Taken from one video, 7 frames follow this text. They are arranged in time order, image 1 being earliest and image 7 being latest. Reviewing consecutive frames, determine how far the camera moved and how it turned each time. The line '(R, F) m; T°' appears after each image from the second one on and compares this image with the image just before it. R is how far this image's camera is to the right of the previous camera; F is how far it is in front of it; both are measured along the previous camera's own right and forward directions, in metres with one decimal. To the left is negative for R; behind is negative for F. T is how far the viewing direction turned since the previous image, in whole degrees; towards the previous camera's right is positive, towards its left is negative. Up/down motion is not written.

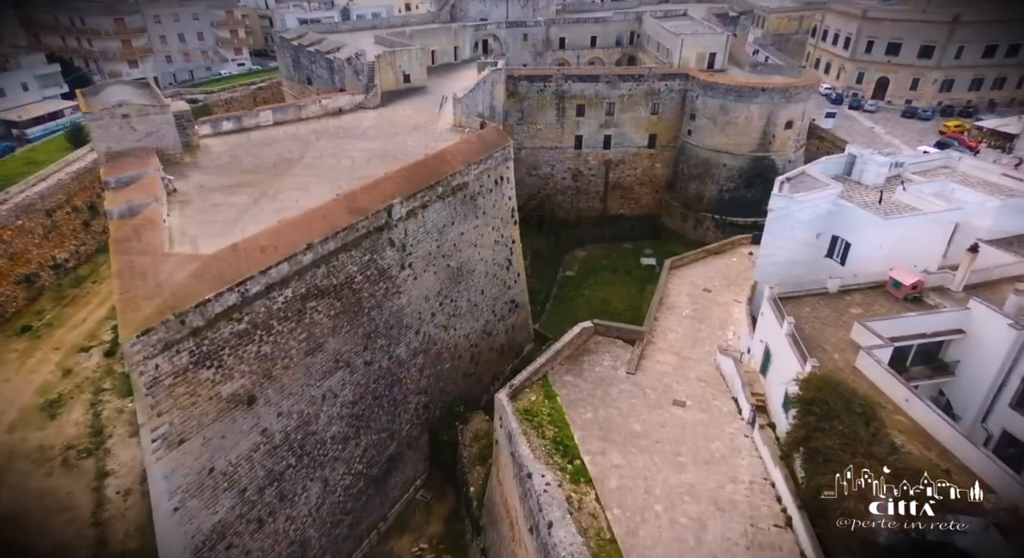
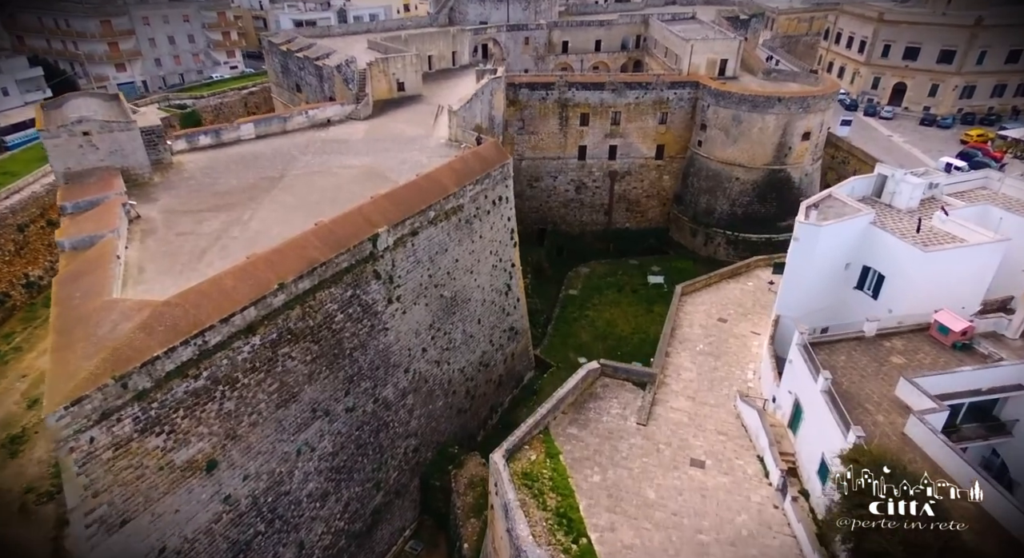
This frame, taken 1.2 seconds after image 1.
(+0.1, +1.4) m; 0°
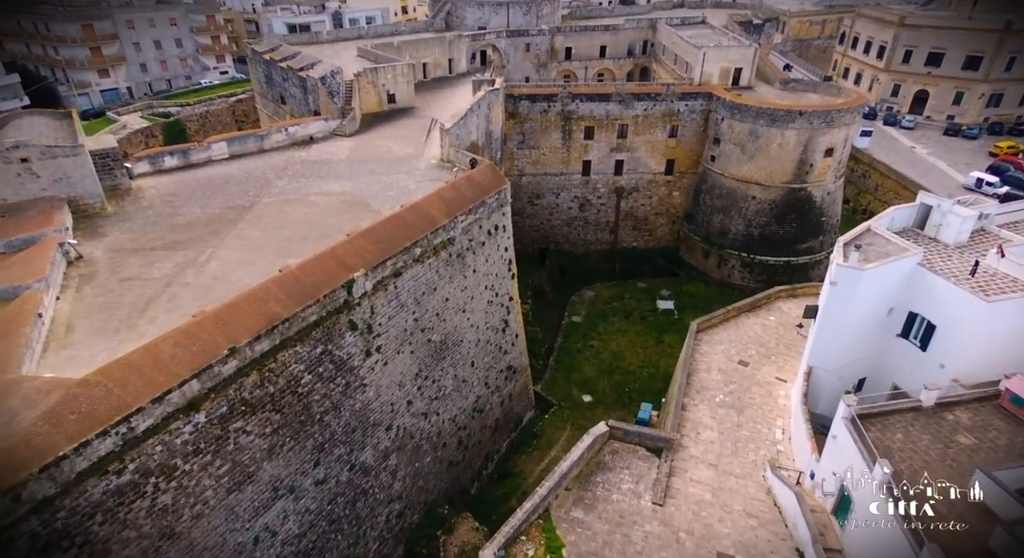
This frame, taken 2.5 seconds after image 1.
(+0.1, +1.8) m; 0°
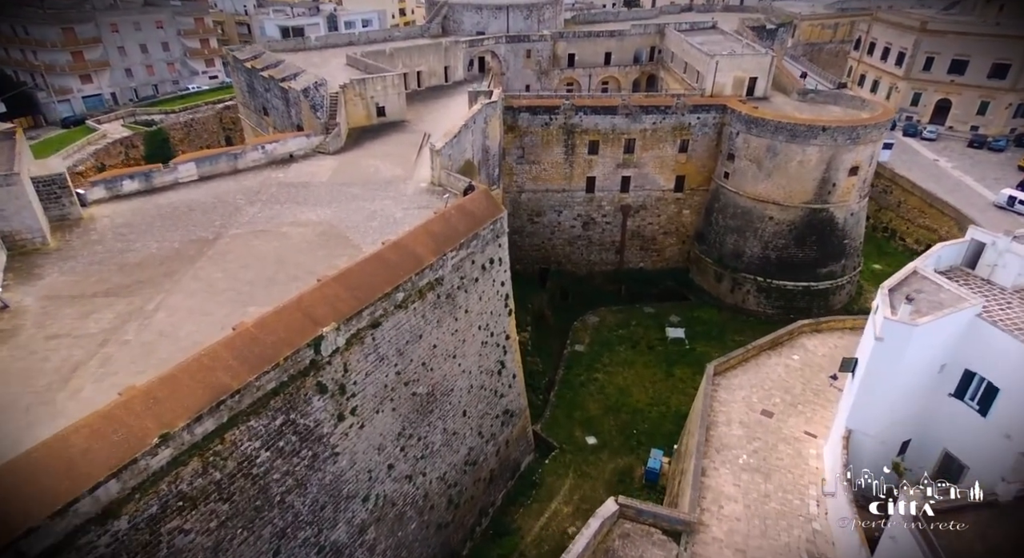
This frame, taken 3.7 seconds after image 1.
(+0.1, +1.6) m; 0°
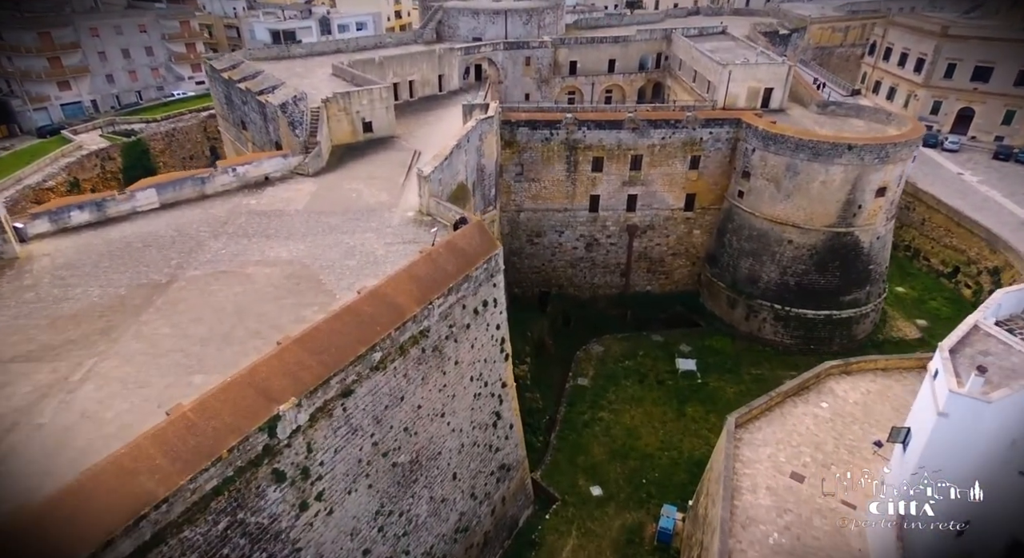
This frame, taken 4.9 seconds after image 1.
(+0.1, +1.6) m; 0°
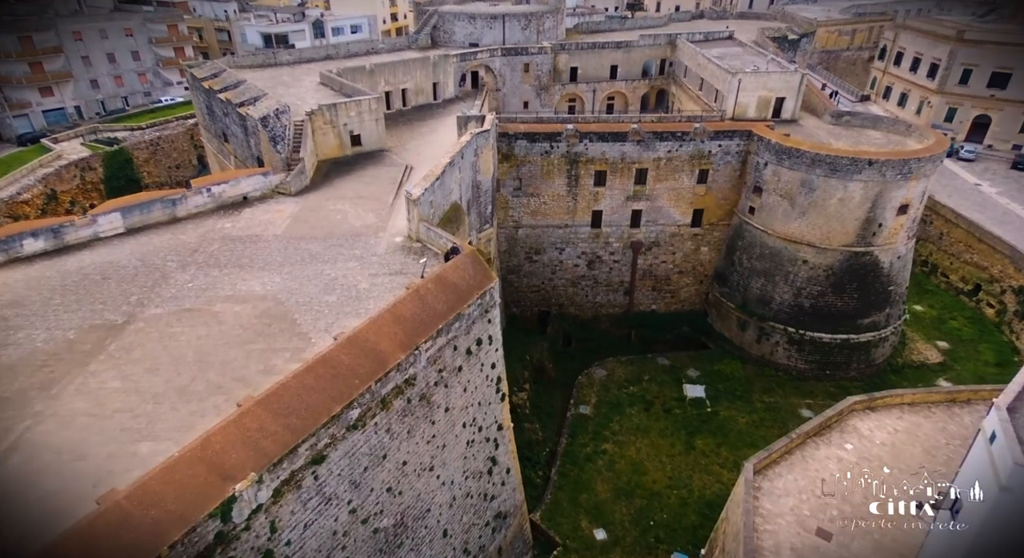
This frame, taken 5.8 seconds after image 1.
(+0.1, +1.2) m; 0°
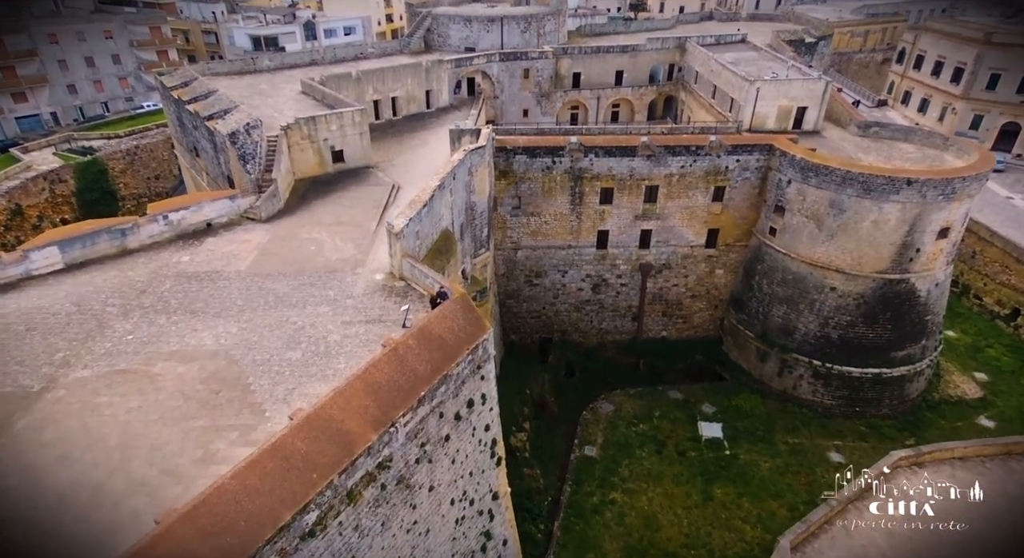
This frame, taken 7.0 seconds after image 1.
(+0.1, +1.7) m; 0°
